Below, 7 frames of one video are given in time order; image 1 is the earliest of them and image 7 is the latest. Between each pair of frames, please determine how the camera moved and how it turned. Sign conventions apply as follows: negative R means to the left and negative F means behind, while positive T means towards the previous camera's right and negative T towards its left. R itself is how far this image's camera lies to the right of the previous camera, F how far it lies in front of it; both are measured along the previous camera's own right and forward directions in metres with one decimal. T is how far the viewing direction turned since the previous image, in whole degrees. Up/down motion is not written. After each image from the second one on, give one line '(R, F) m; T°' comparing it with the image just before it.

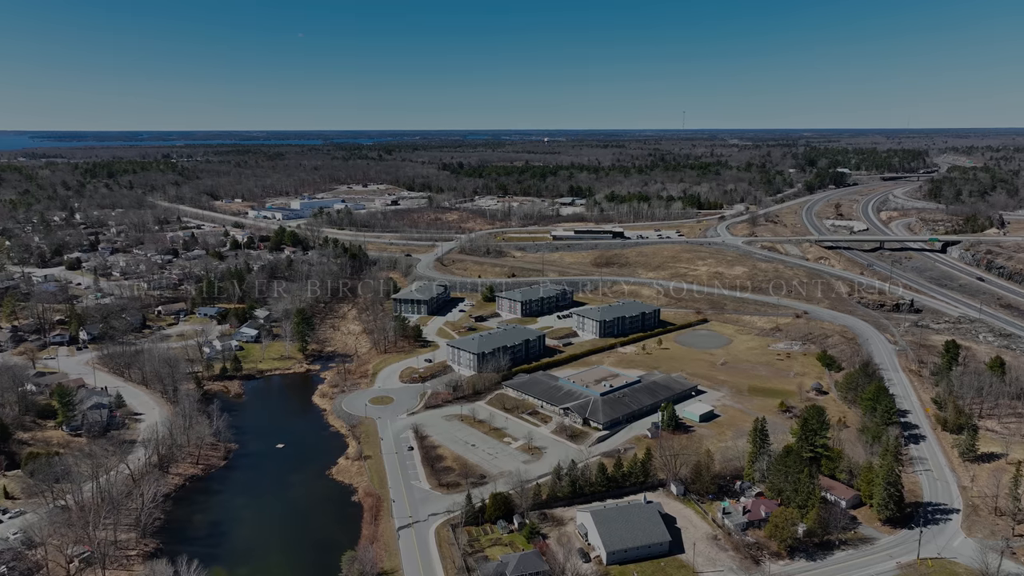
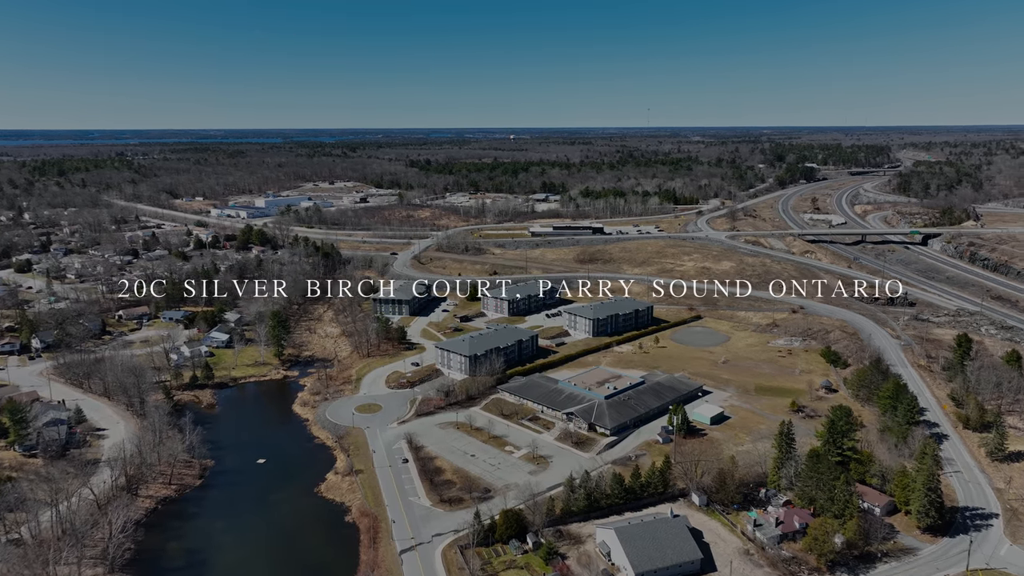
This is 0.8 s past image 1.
(-2.2, +3.2) m; +3°
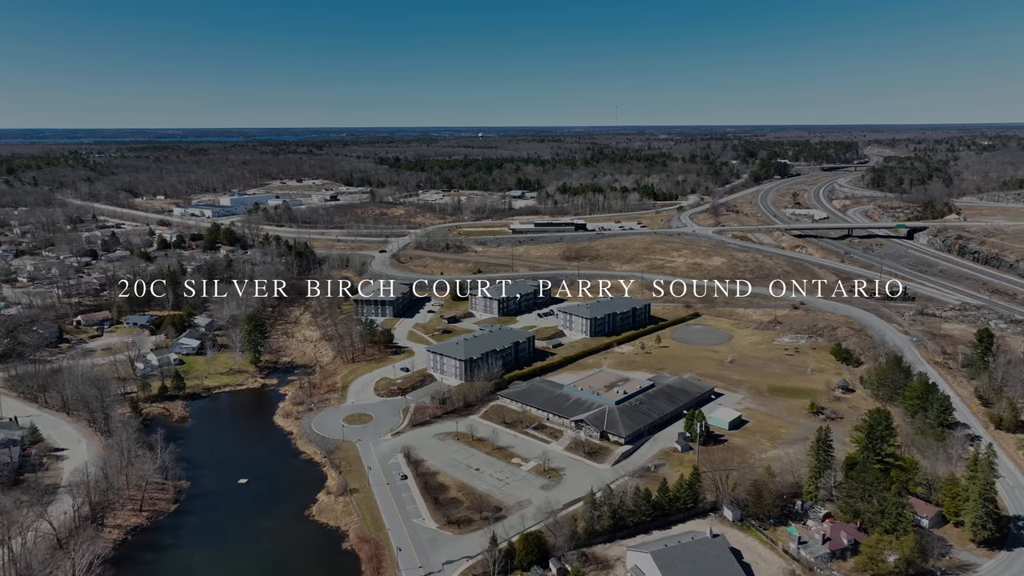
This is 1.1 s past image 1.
(-2.2, +3.5) m; +3°
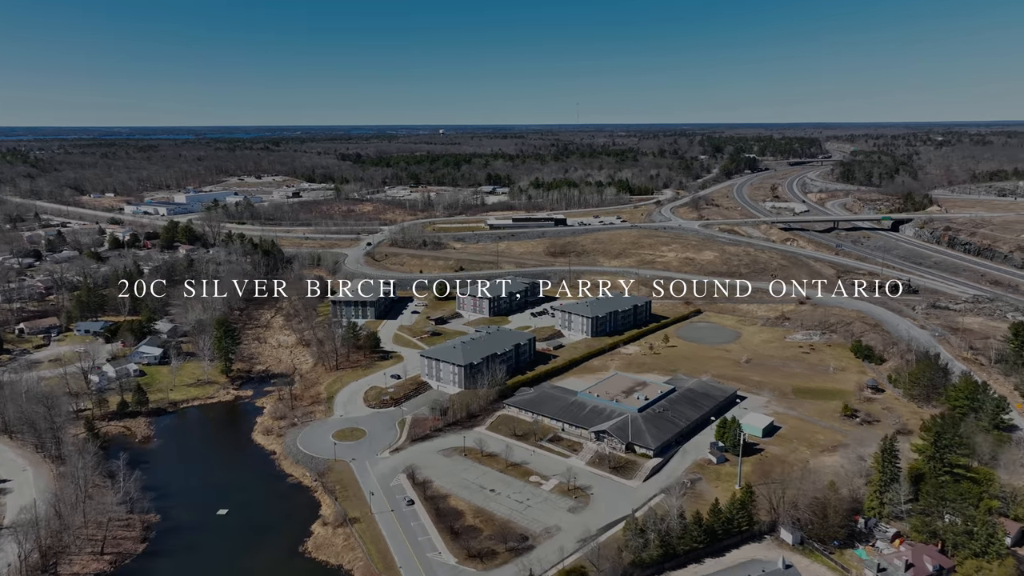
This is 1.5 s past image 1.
(-2.8, +4.5) m; +3°
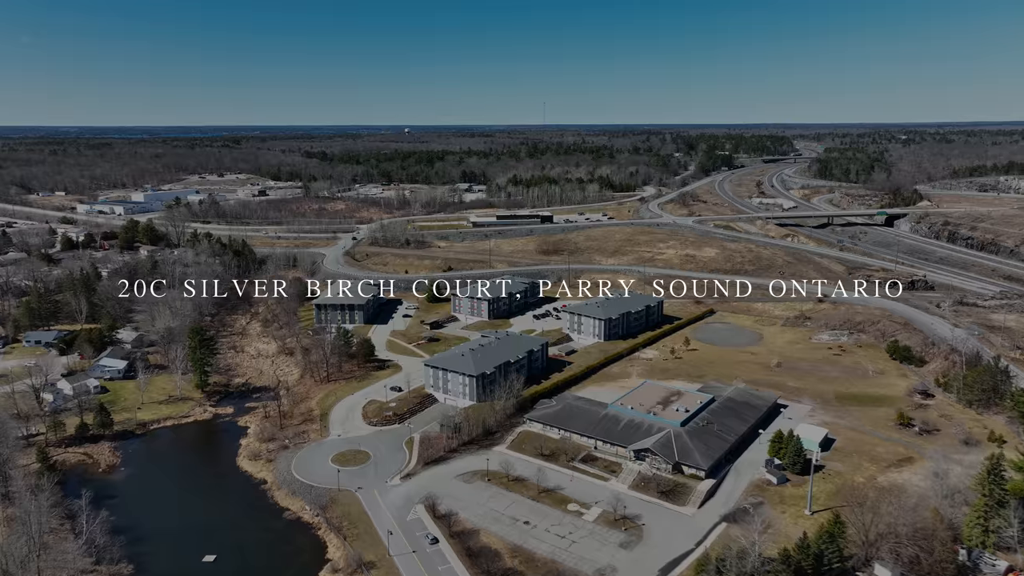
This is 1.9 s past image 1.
(-3.1, +4.8) m; +3°
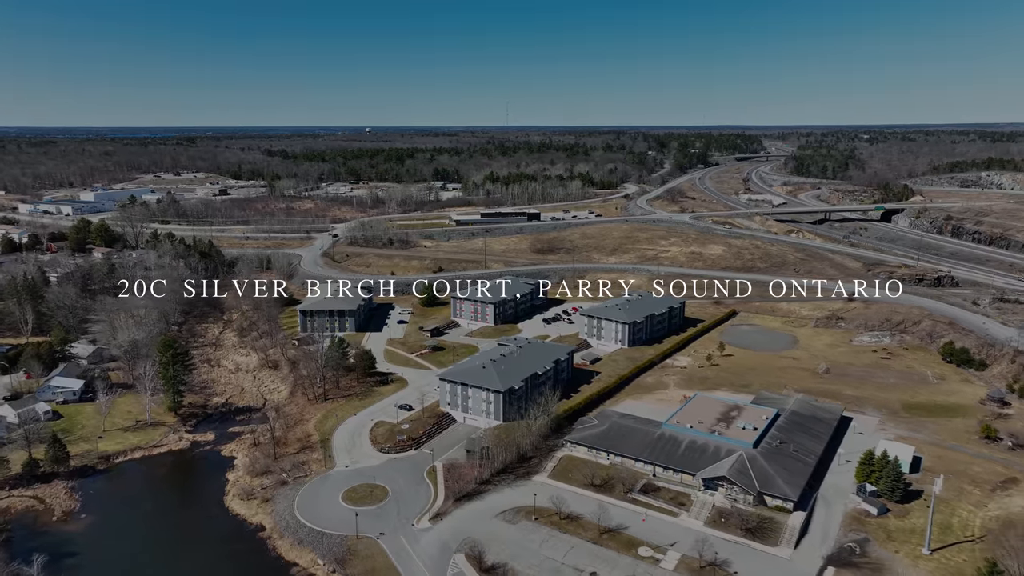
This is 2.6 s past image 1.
(-3.5, +5.5) m; +3°
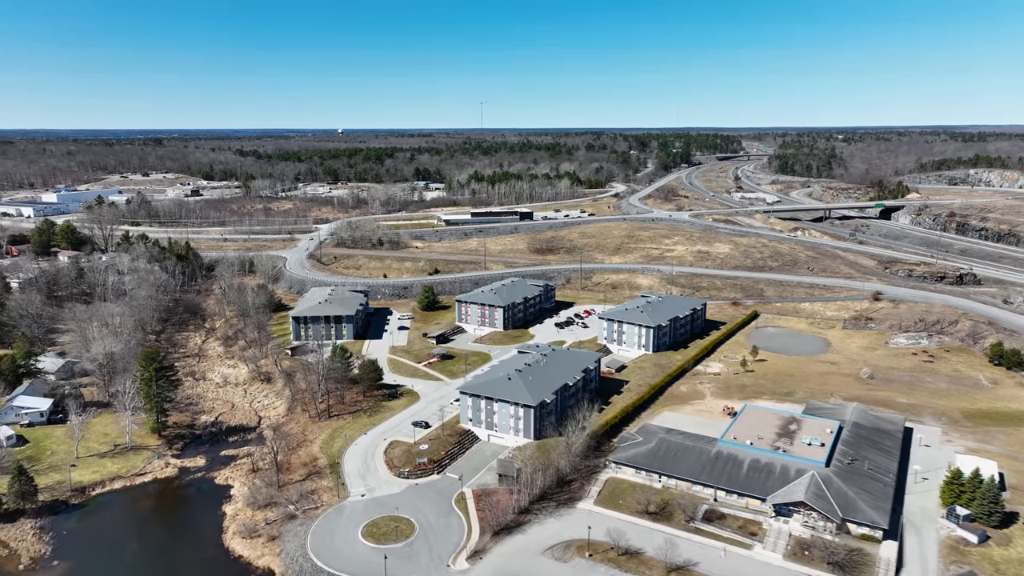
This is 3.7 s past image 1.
(-2.6, +3.7) m; +2°
